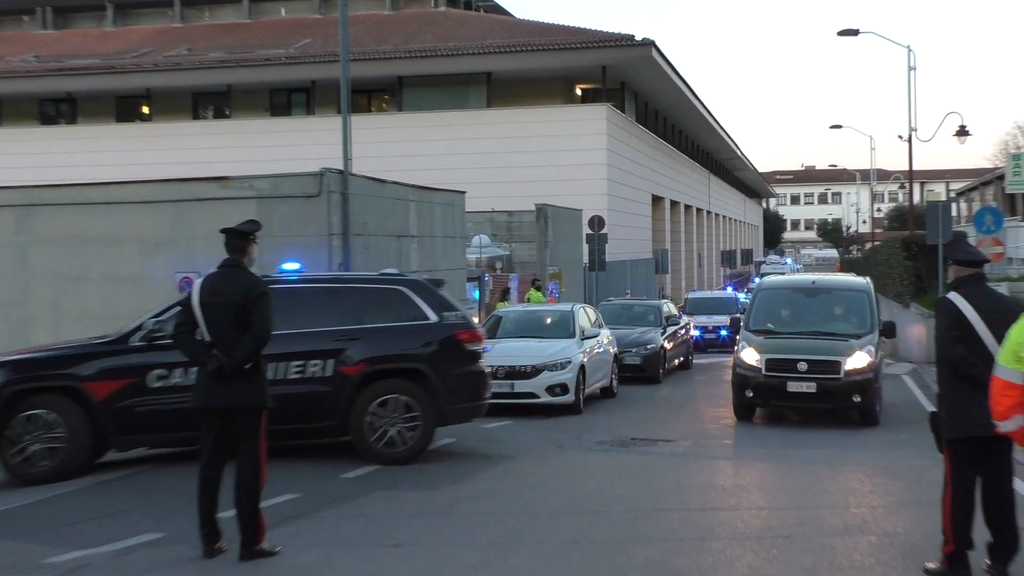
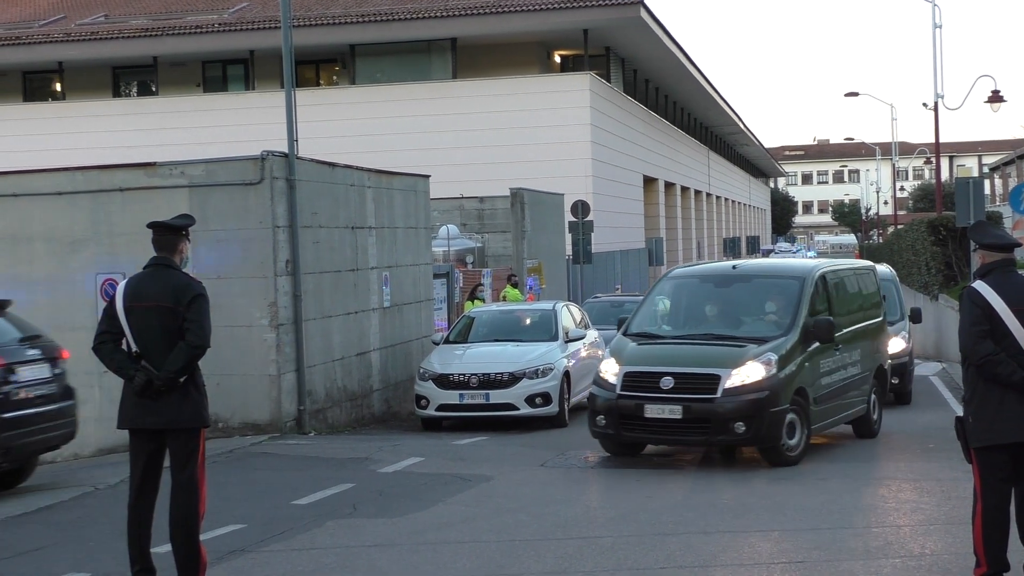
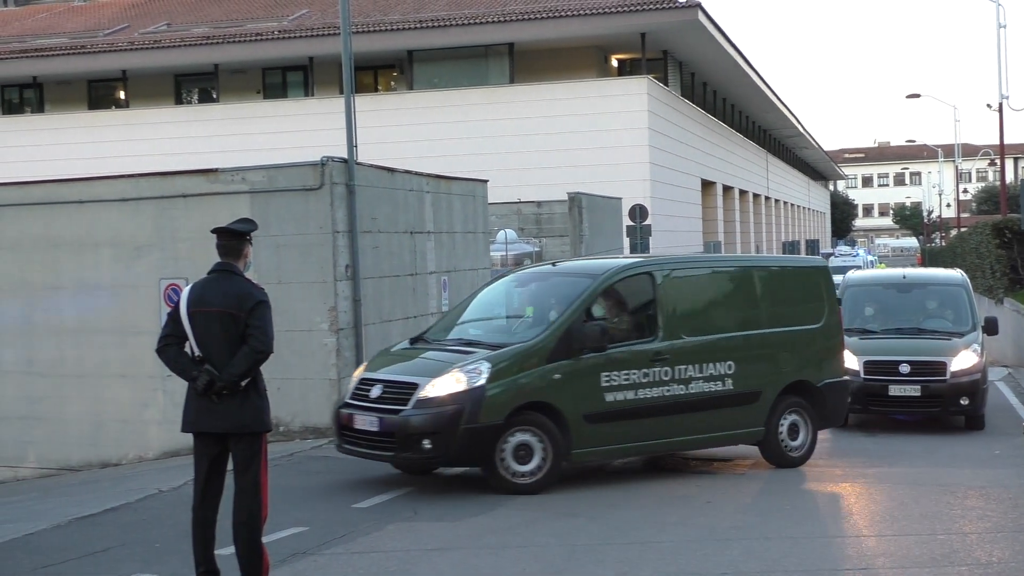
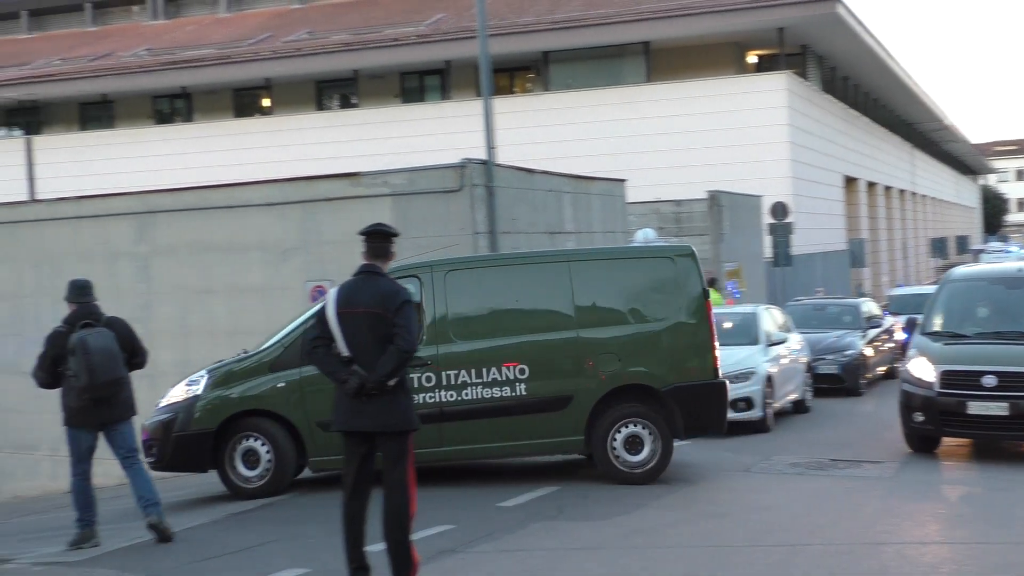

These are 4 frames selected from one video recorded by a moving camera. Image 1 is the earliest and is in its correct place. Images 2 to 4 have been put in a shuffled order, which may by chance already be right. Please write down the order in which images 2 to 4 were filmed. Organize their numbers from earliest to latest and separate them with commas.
2, 3, 4
